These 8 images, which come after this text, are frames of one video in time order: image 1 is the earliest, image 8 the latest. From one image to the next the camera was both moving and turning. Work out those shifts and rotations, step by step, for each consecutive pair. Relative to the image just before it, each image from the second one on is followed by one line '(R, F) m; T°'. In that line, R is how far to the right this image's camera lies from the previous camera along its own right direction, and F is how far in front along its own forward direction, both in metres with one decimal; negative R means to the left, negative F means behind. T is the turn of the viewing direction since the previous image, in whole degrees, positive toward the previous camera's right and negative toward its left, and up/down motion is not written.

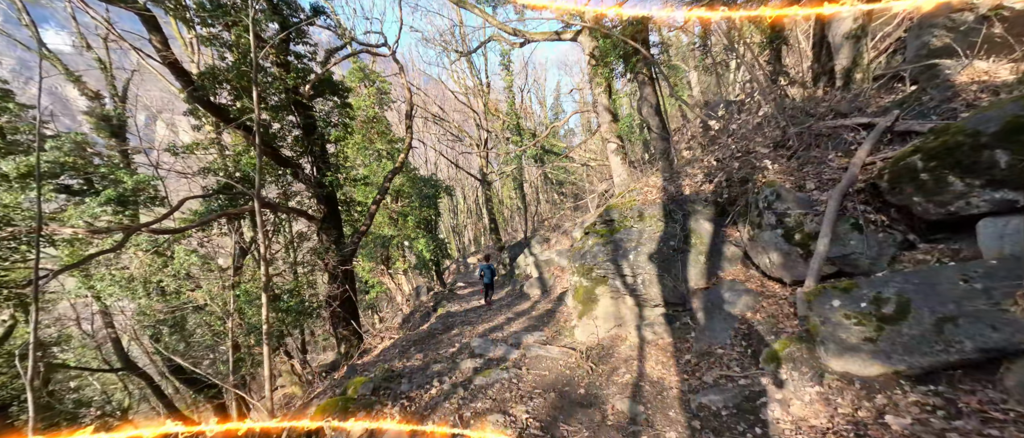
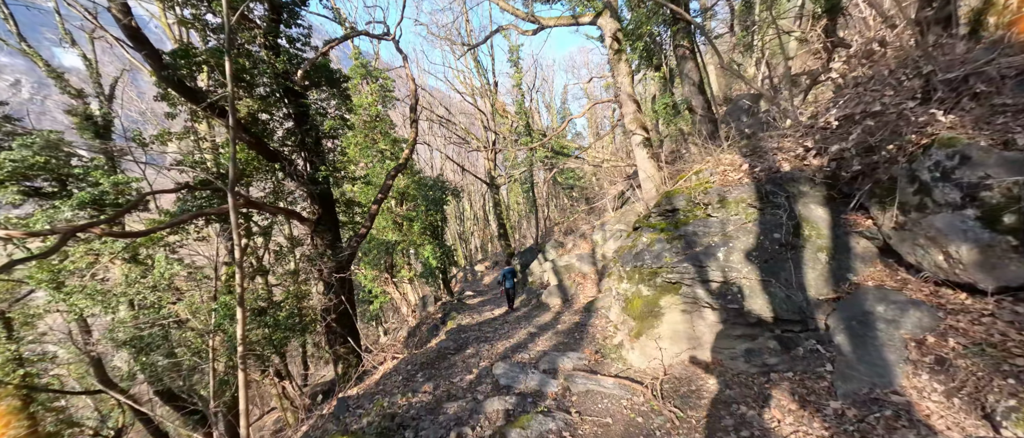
(-0.3, +1.4) m; -1°
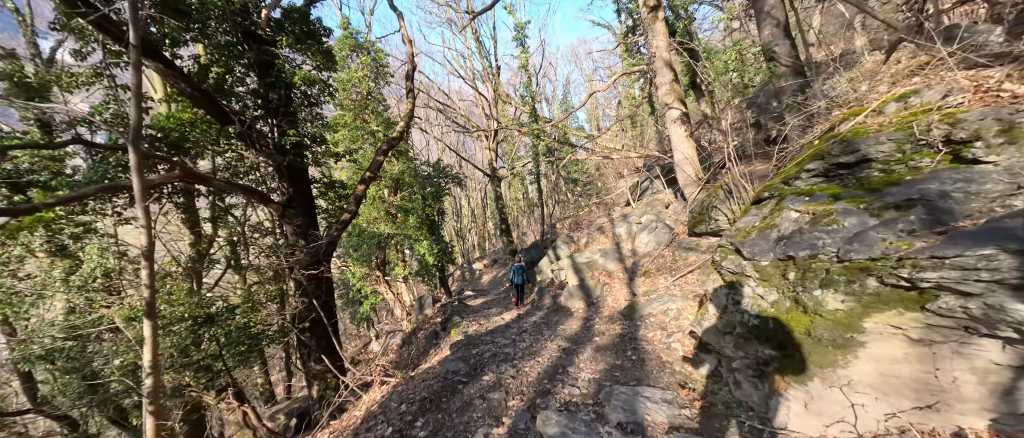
(-0.5, +2.0) m; +1°
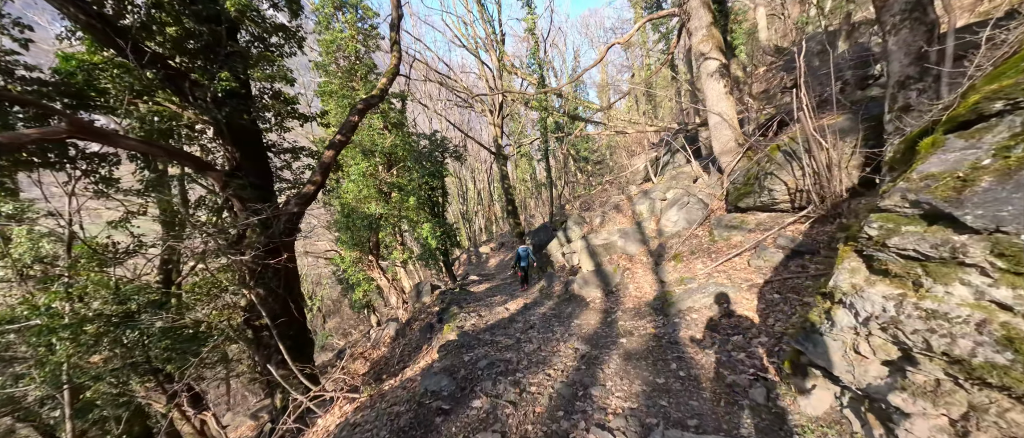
(+0.1, +1.6) m; -1°
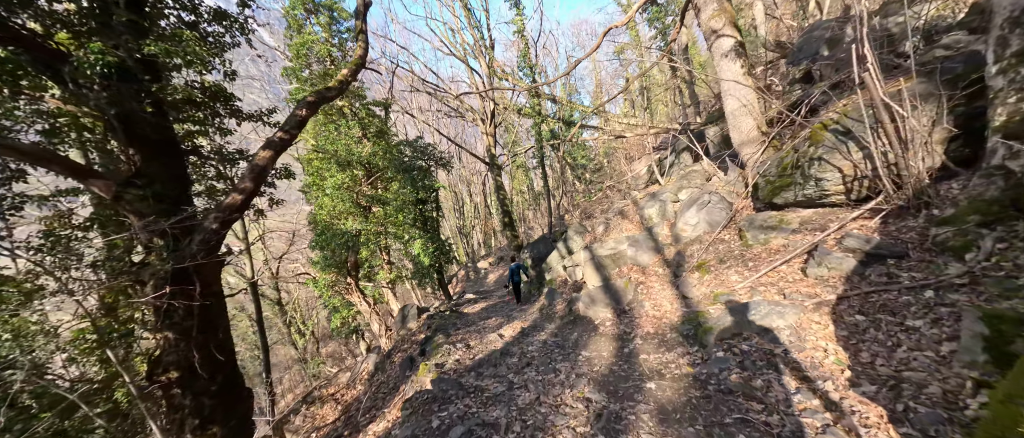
(+0.2, +1.4) m; 0°
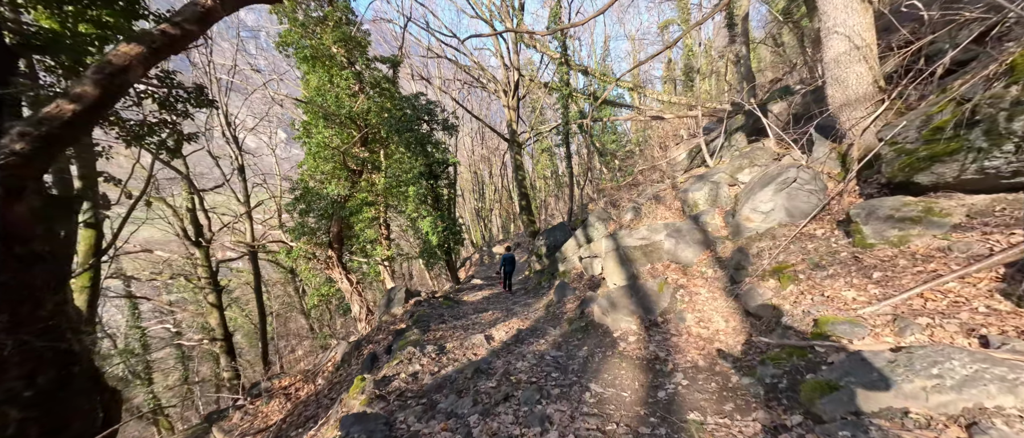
(+0.4, +2.0) m; -3°
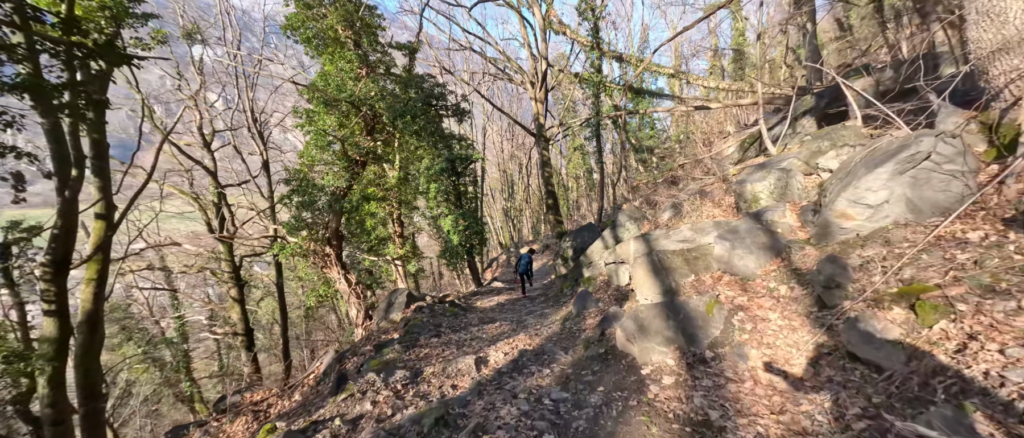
(+0.4, +1.4) m; -5°
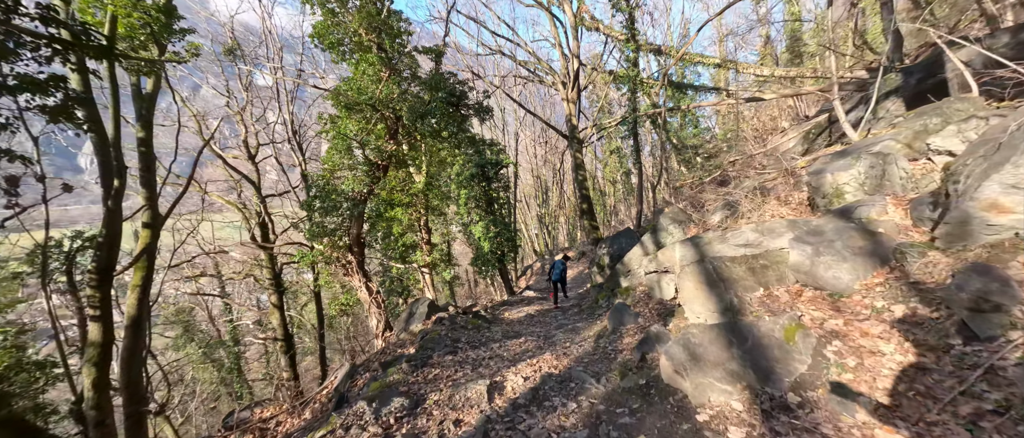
(+0.2, +0.8) m; -5°
